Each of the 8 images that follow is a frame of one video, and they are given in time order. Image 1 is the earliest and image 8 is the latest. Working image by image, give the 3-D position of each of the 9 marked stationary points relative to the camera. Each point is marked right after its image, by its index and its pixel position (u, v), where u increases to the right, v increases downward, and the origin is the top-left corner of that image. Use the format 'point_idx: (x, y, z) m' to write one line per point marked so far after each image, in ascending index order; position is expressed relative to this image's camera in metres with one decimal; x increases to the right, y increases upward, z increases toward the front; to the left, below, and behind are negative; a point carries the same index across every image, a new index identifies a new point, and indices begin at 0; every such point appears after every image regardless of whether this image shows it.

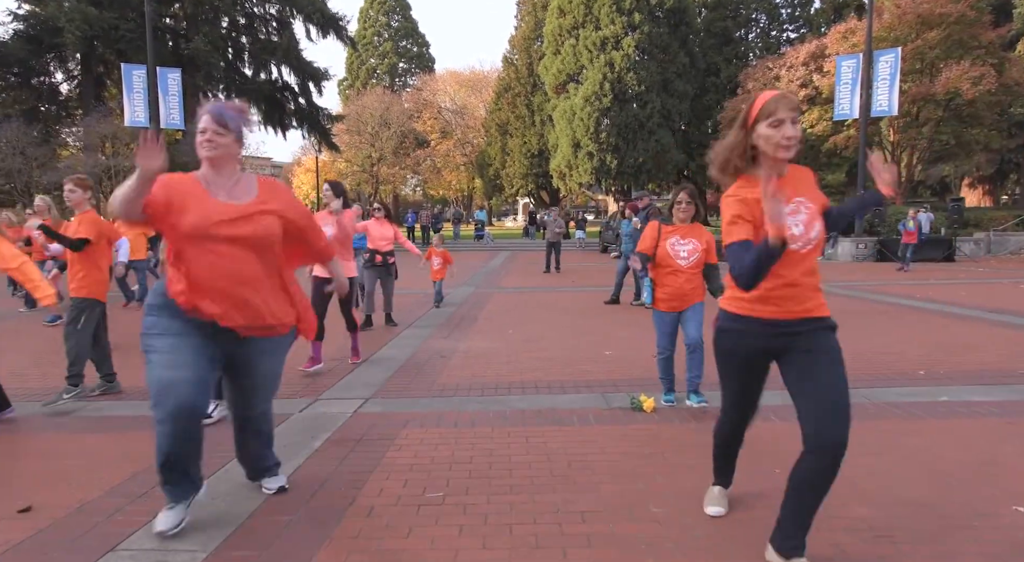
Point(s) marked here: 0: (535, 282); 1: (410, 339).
0: (+0.5, 0.0, +16.0) m
1: (-1.2, -0.7, +7.8) m
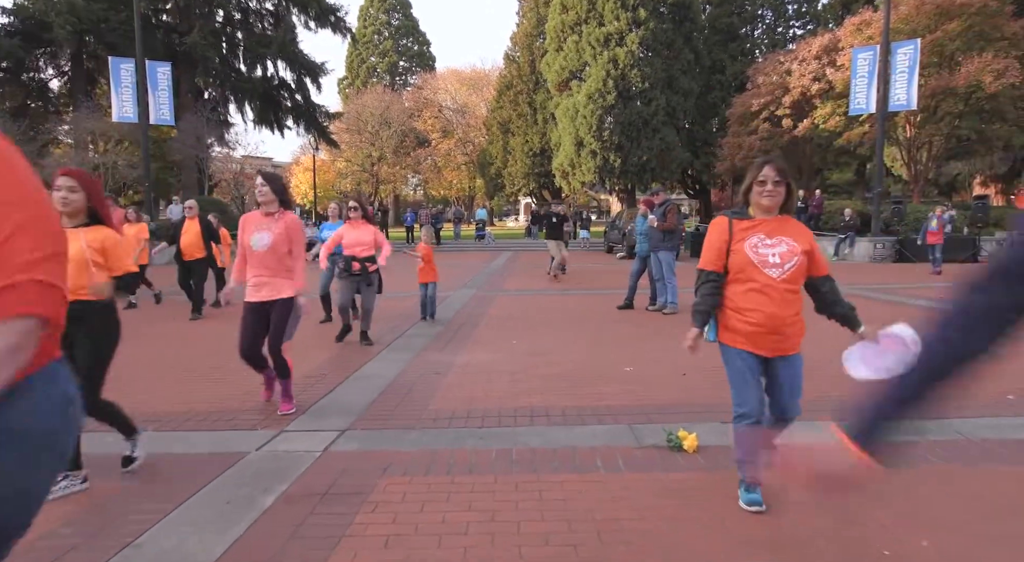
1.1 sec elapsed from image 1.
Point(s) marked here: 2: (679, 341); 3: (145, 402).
0: (+0.6, -0.1, +15.0) m
1: (-1.1, -0.8, +6.9) m
2: (+1.8, -0.6, +7.2) m
3: (-2.8, -0.9, +5.1) m
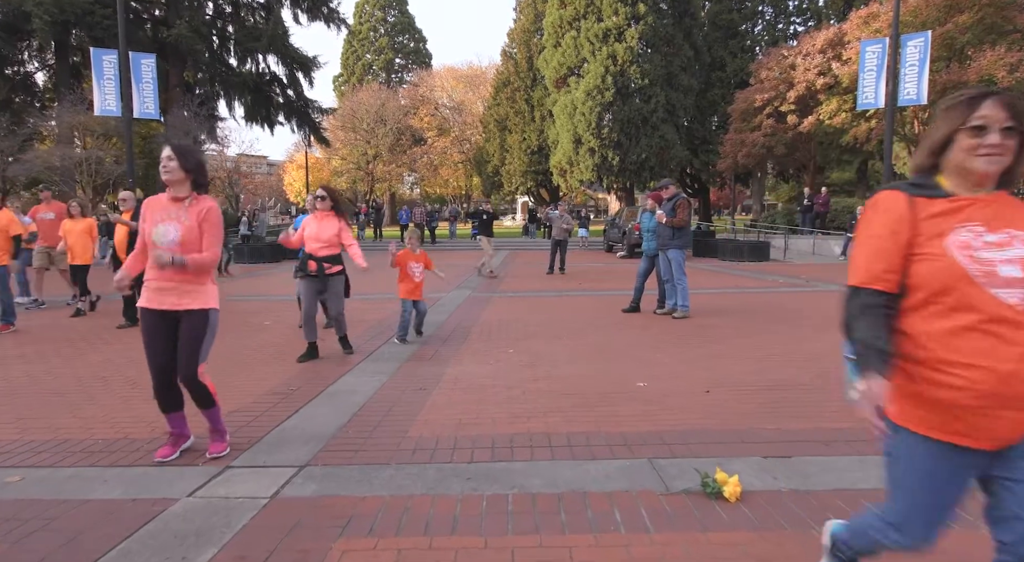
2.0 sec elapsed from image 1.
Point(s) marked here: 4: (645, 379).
0: (+0.5, -0.1, +14.3) m
1: (-1.2, -0.8, +6.2) m
2: (+1.7, -0.6, +6.4) m
3: (-2.8, -0.9, +4.4) m
4: (+1.0, -0.8, +5.3) m
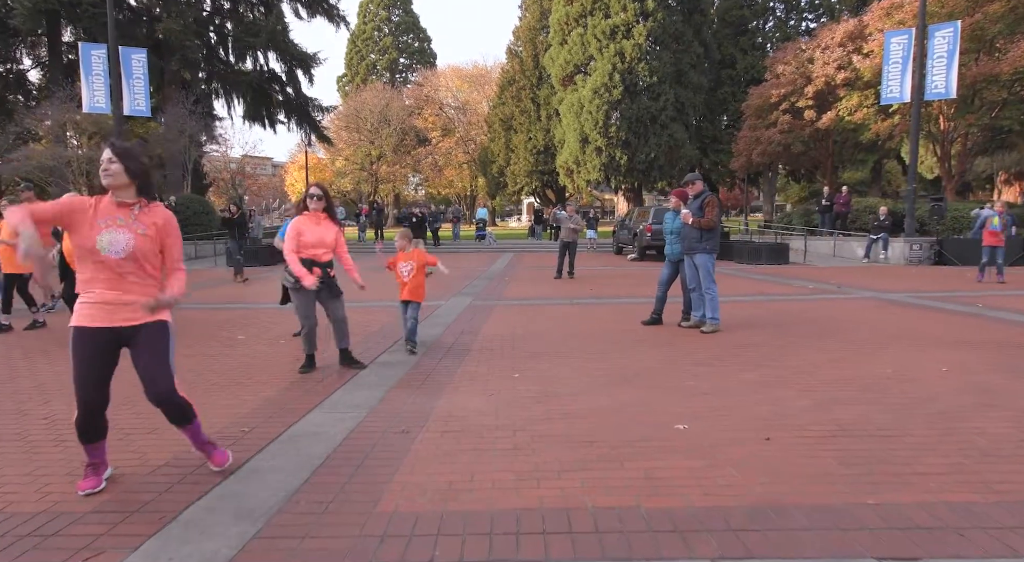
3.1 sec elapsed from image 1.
0: (+0.6, -0.2, +13.2) m
1: (-1.1, -0.9, +5.1) m
2: (+1.8, -0.7, +5.3) m
3: (-2.8, -1.0, +3.3) m
4: (+1.1, -0.8, +4.2) m
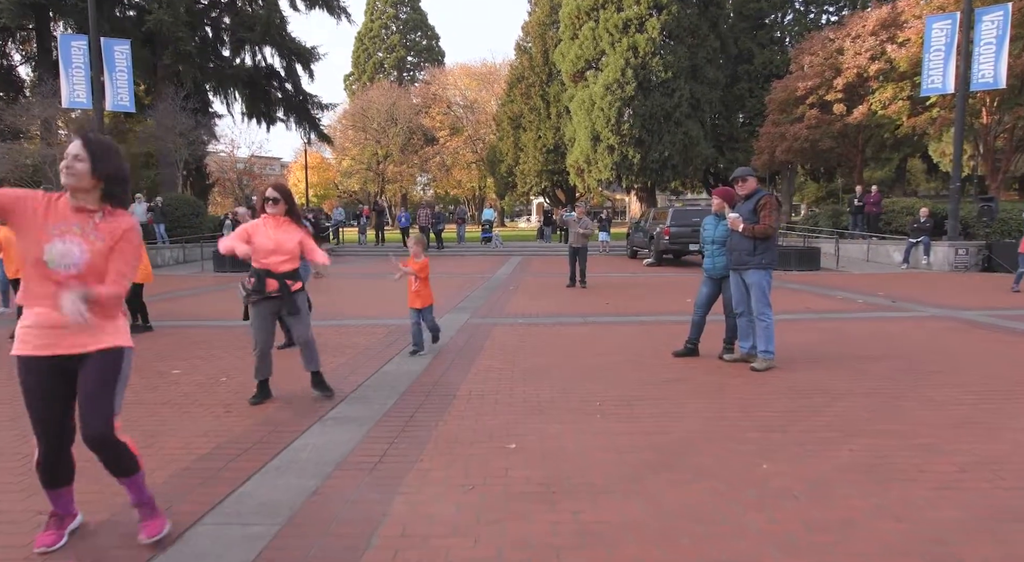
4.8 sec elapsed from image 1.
0: (+0.7, -0.4, +11.7) m
1: (-1.2, -1.1, +3.6) m
2: (+1.7, -0.9, +3.7) m
3: (-2.8, -1.2, +1.8) m
4: (+1.0, -1.1, +2.6) m
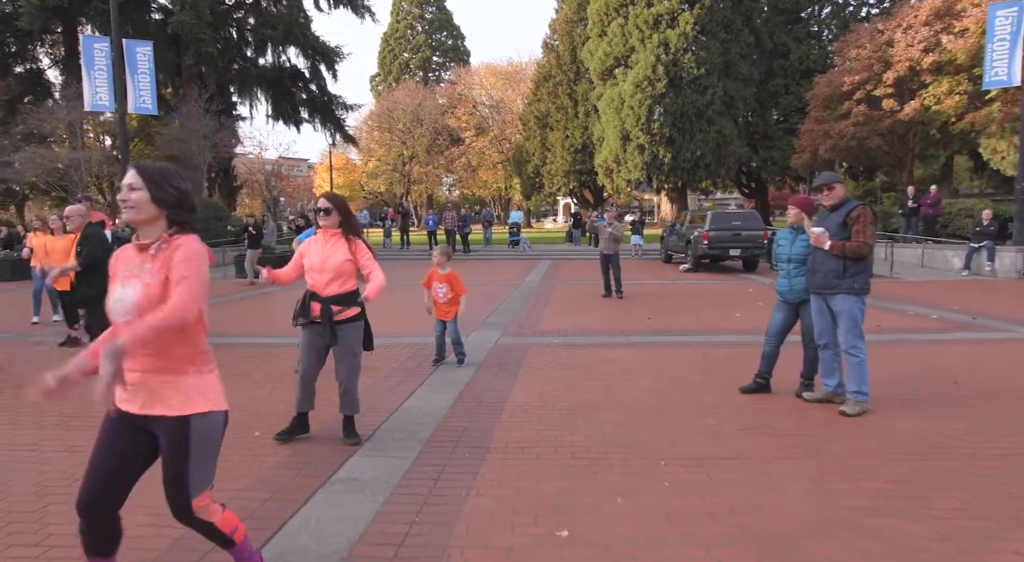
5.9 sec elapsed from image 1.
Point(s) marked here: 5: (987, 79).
0: (+1.2, -0.6, +10.7) m
1: (-0.9, -1.3, +2.7) m
2: (+2.0, -1.1, +2.8) m
3: (-2.7, -1.4, +1.0) m
4: (+1.2, -1.3, +1.7) m
5: (+12.0, +5.1, +17.2) m
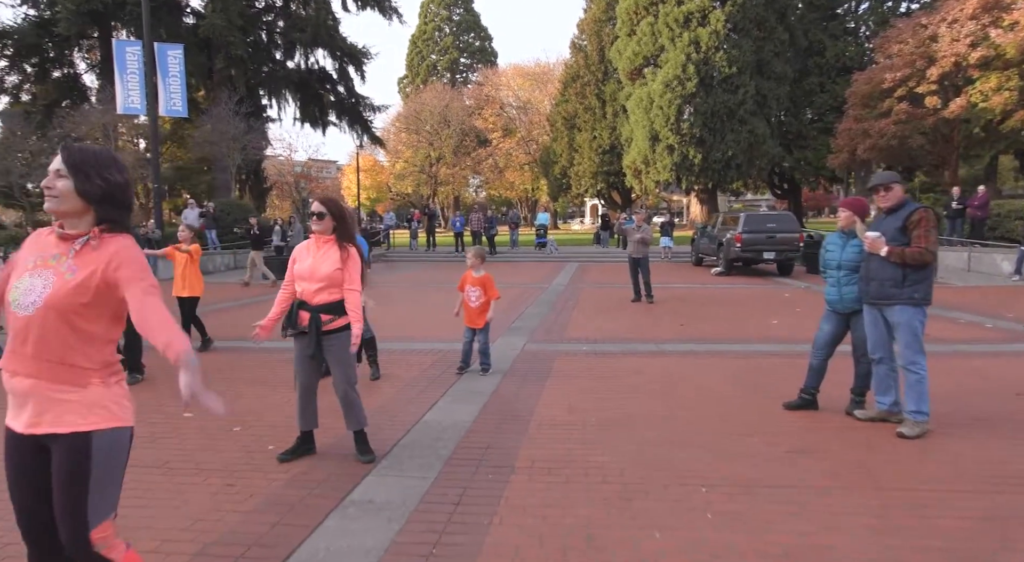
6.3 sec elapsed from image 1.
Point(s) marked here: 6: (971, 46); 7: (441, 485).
0: (+1.6, -0.7, +10.3) m
1: (-0.9, -1.3, +2.4) m
2: (+2.1, -1.2, +2.4) m
3: (-2.6, -1.5, +0.8) m
4: (+1.2, -1.3, +1.3) m
5: (+12.7, +5.0, +16.4) m
6: (+13.4, +6.9, +20.1) m
7: (-0.4, -1.2, +4.1) m
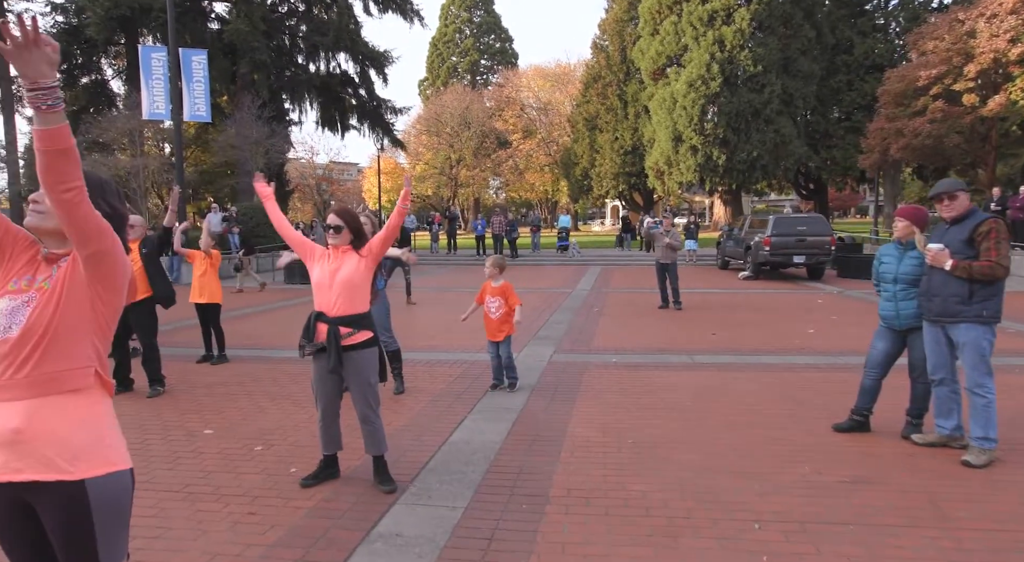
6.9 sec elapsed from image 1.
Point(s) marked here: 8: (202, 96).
0: (+2.0, -0.8, +10.0) m
1: (-0.7, -1.4, +2.2) m
2: (+2.2, -1.3, +2.0) m
3: (-2.5, -1.6, +0.6) m
4: (+1.4, -1.4, +1.0) m
5: (+13.2, +4.9, +15.8) m
6: (+14.1, +6.8, +19.4) m
7: (-0.2, -1.4, +3.9) m
8: (-8.6, +5.0, +18.6) m
